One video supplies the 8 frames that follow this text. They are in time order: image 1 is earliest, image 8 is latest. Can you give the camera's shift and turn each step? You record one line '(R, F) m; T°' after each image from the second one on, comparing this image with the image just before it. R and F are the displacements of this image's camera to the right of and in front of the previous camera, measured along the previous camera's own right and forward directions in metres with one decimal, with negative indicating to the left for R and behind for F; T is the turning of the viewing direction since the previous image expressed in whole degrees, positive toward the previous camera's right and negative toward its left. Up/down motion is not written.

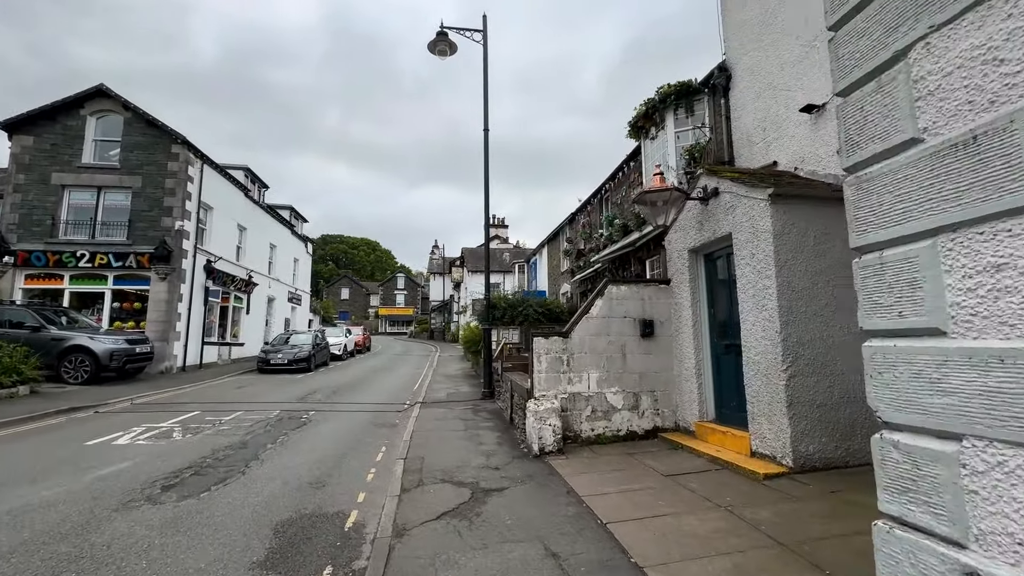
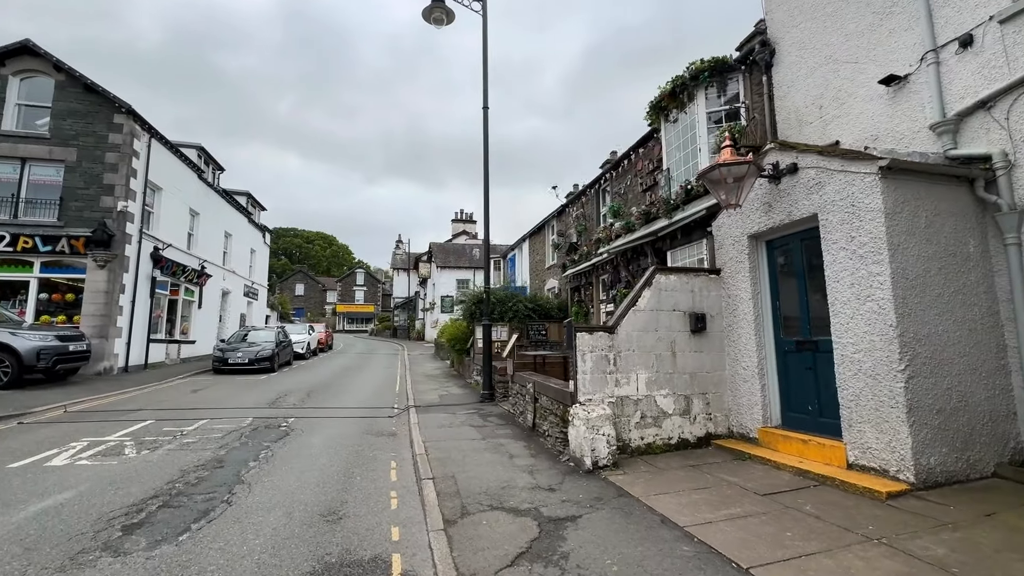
(-1.1, +1.0) m; +5°
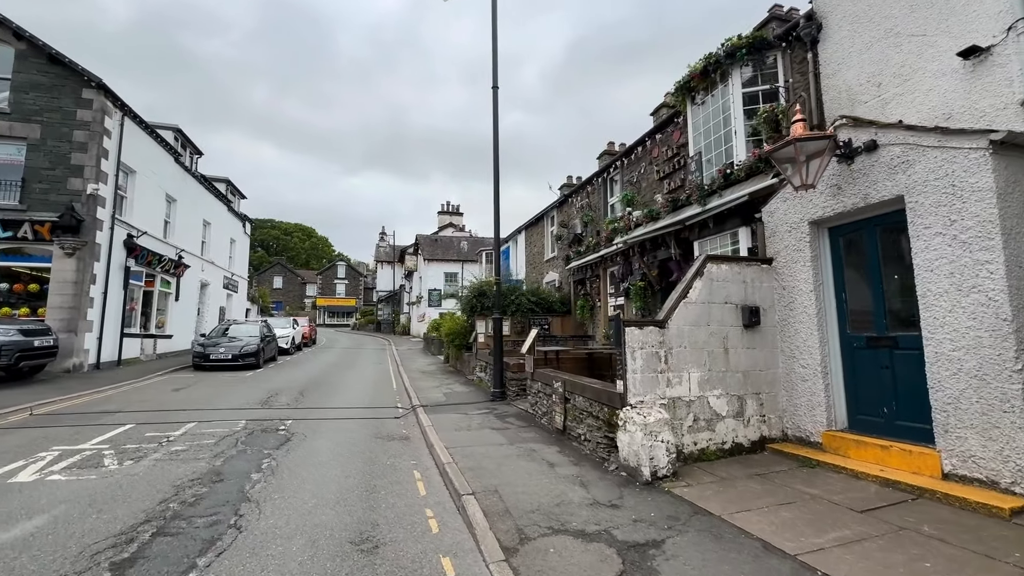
(-0.7, +0.7) m; +2°
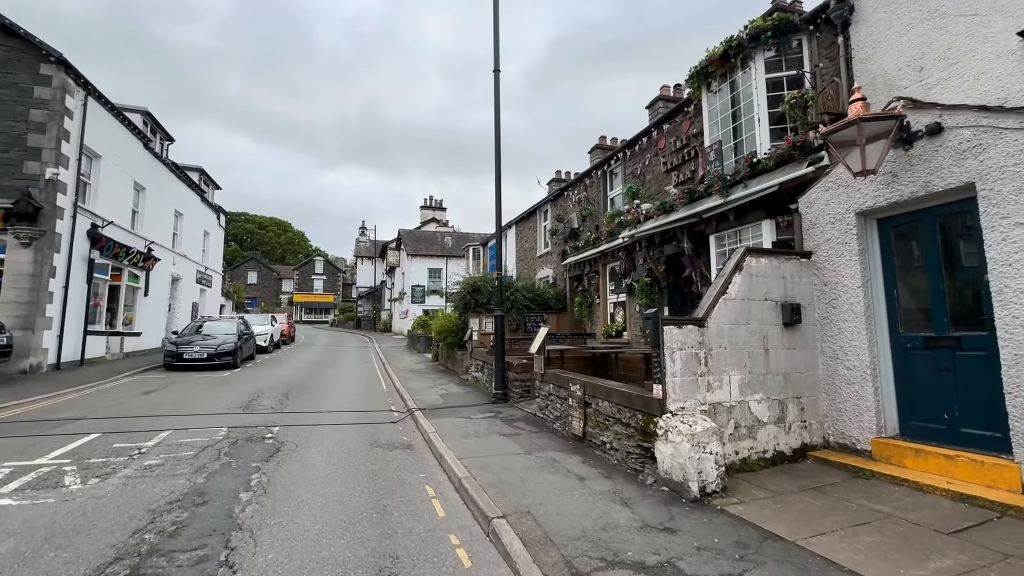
(-0.5, +0.6) m; +3°
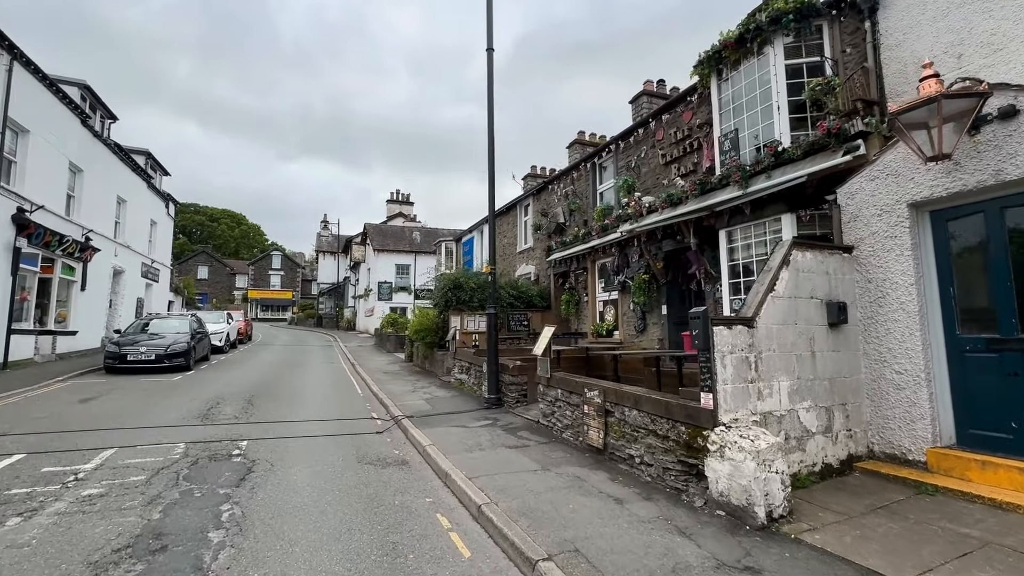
(-0.6, +0.7) m; +5°
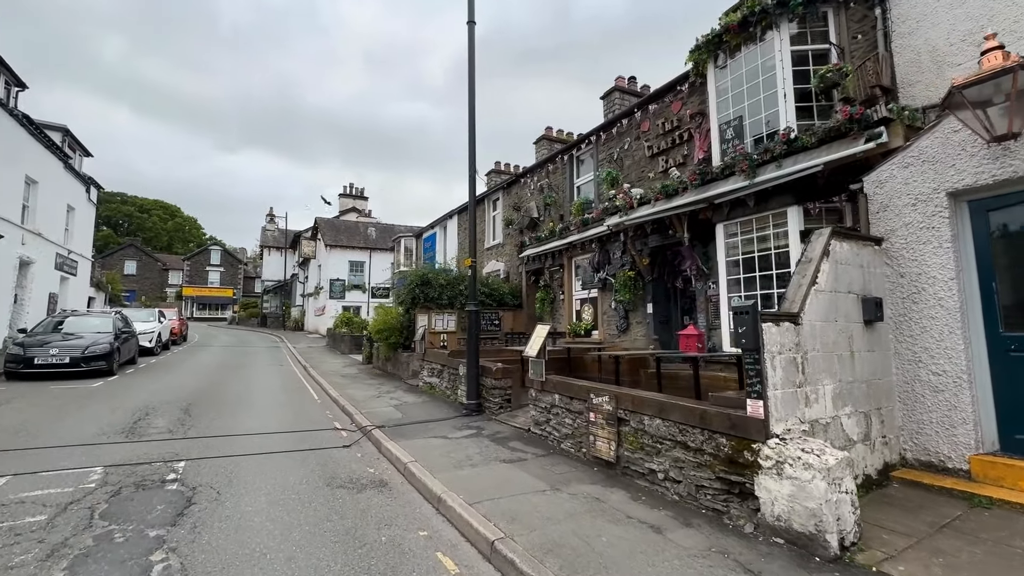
(-0.5, +0.8) m; +6°
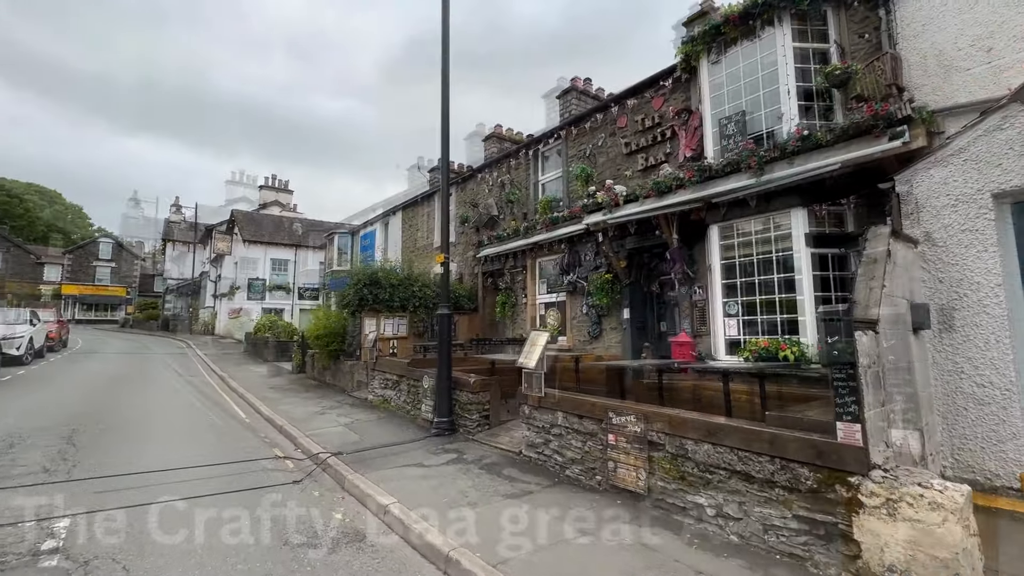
(-0.8, +1.0) m; +9°
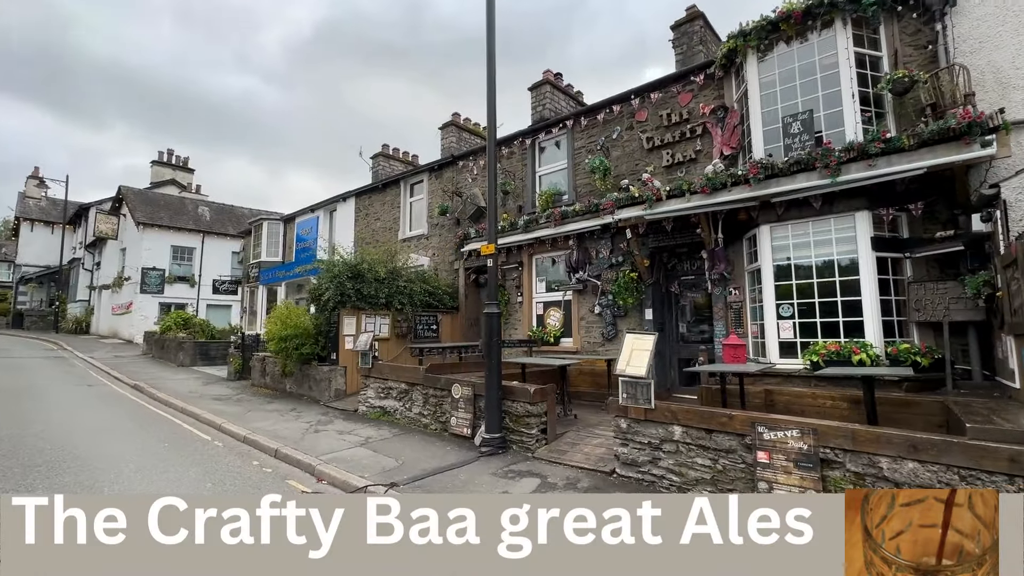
(-2.0, +1.0) m; +11°
